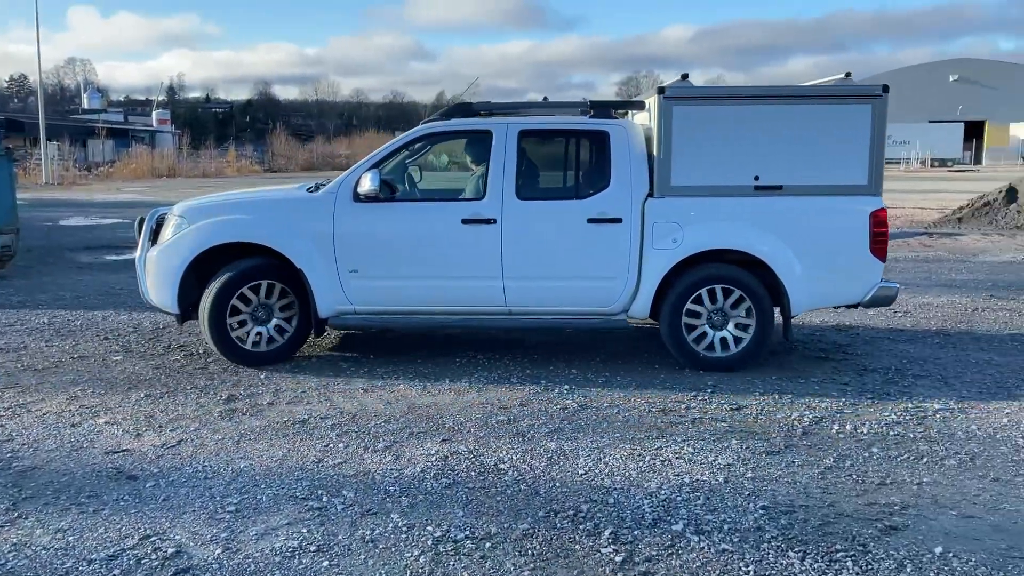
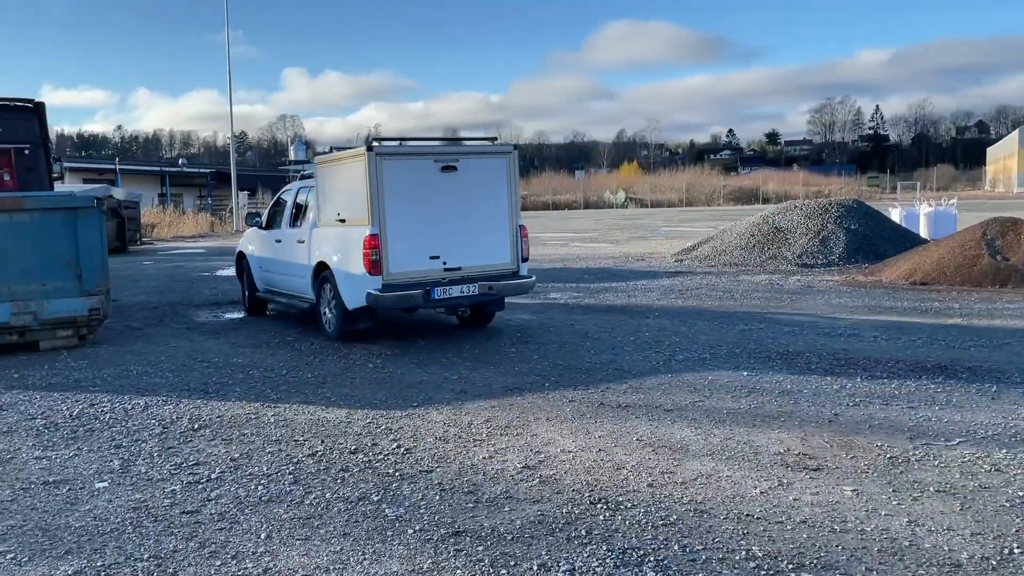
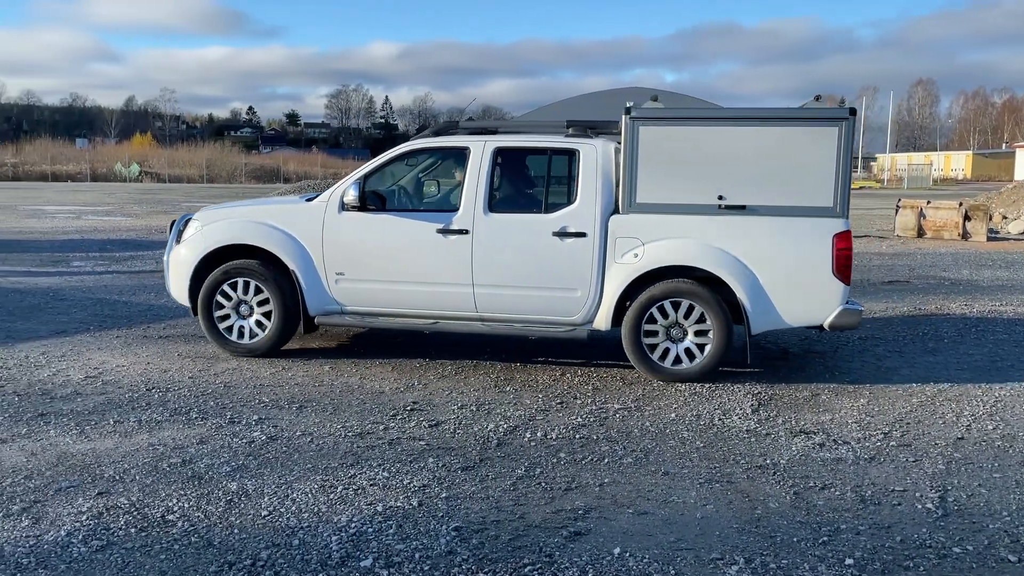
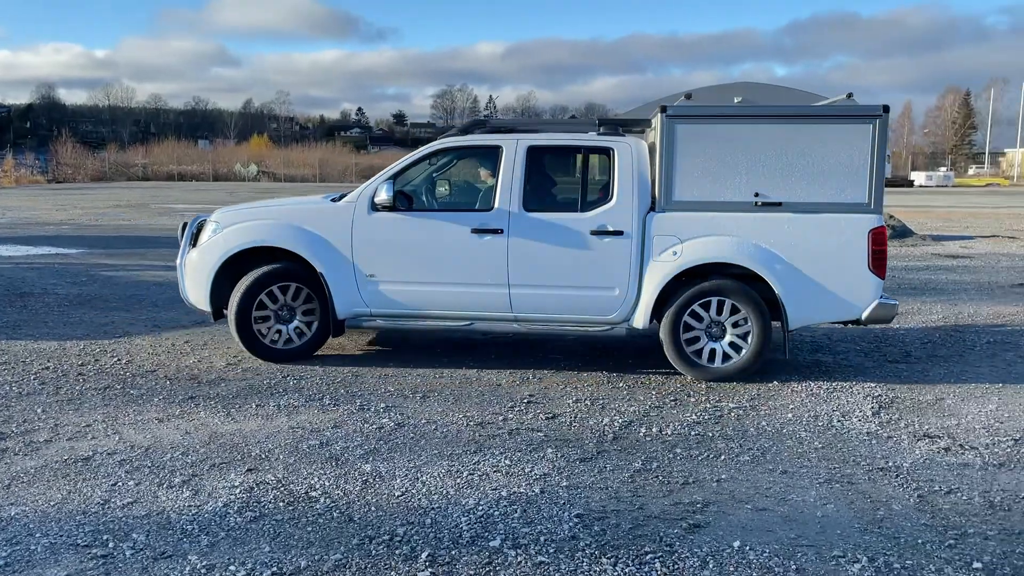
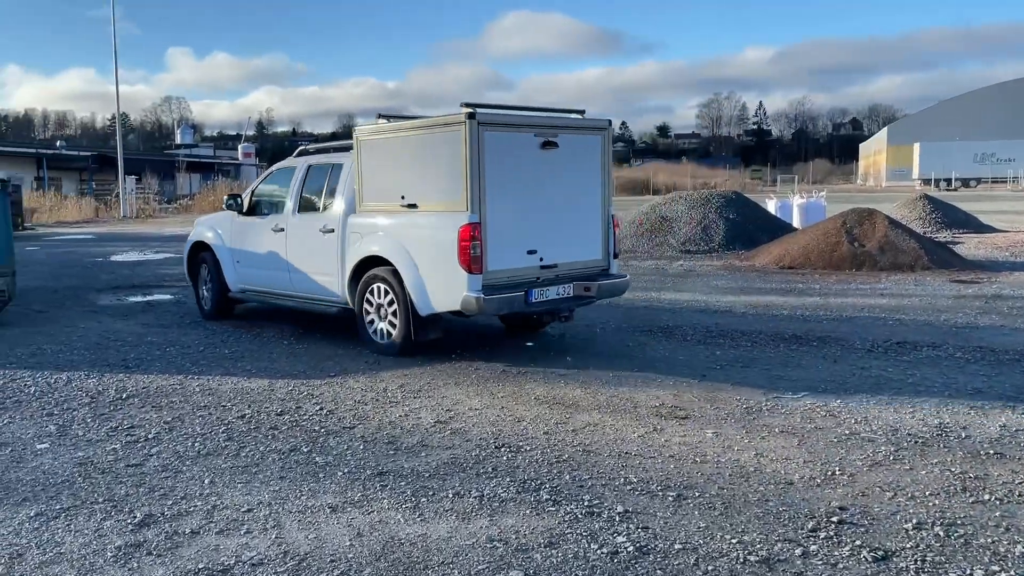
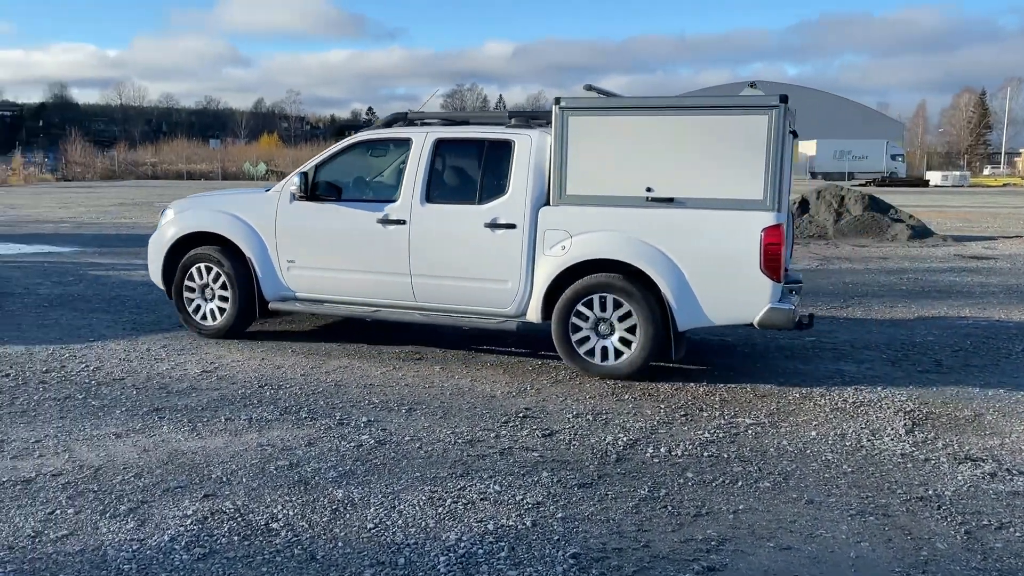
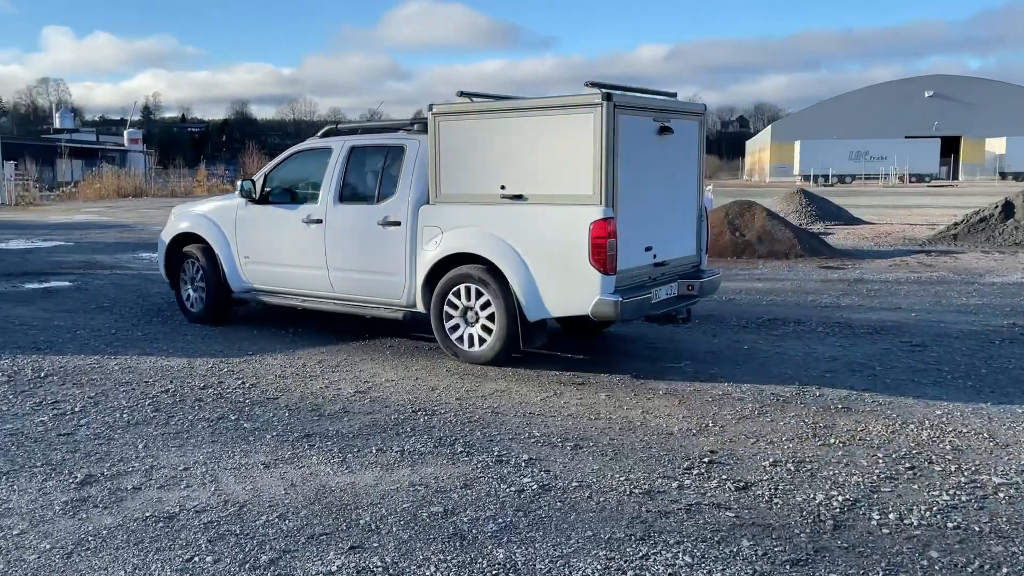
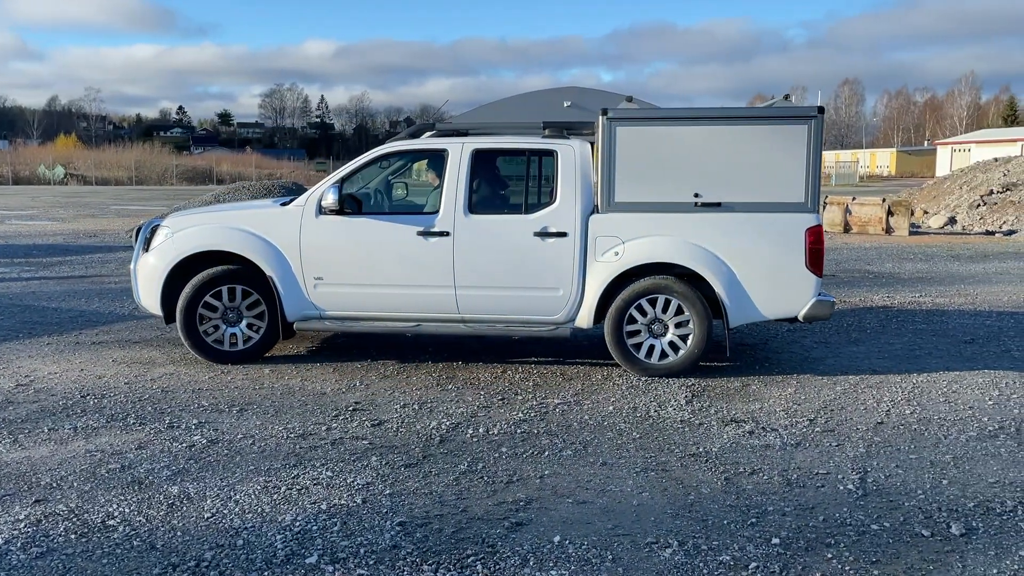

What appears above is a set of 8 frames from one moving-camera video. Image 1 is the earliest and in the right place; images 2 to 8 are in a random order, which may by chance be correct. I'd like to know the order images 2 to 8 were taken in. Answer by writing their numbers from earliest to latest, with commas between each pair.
4, 8, 3, 6, 7, 5, 2
